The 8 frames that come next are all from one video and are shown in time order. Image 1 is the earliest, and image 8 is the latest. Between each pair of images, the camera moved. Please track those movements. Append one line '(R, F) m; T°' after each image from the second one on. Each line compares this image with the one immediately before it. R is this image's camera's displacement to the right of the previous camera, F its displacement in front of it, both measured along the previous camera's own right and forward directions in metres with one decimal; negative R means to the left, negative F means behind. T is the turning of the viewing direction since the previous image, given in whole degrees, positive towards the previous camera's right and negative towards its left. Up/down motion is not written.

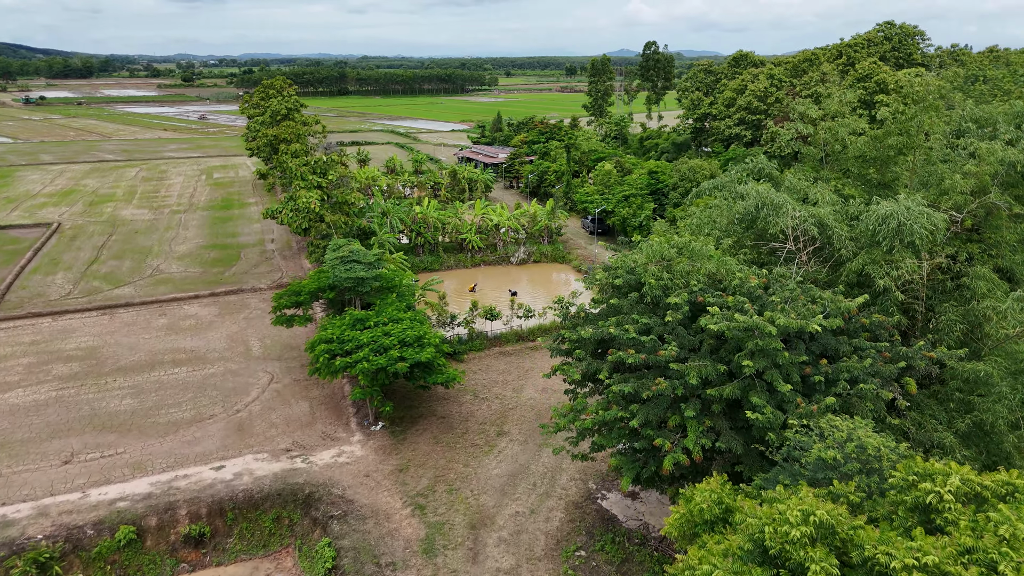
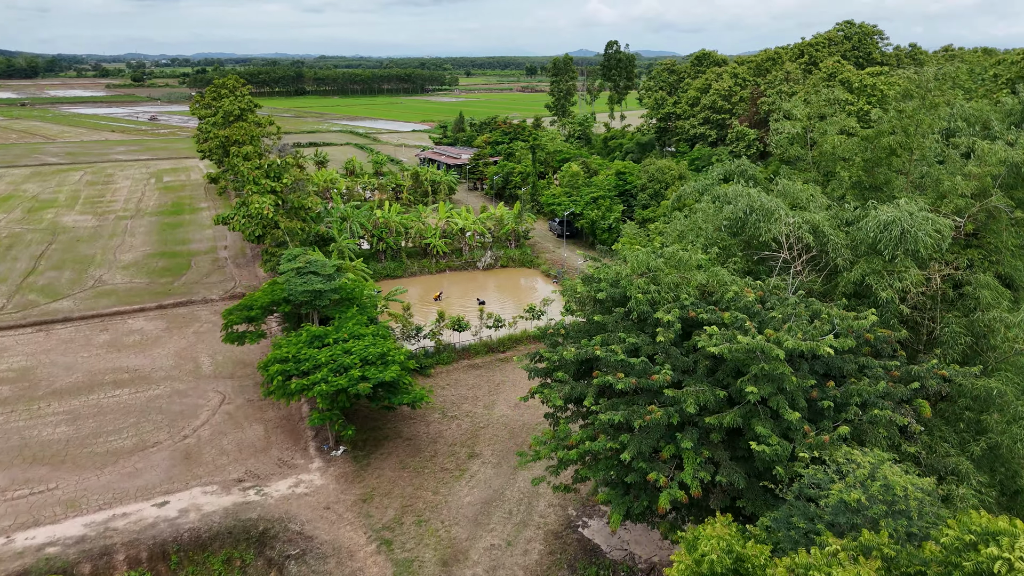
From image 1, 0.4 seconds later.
(-0.1, +0.9) m; +3°
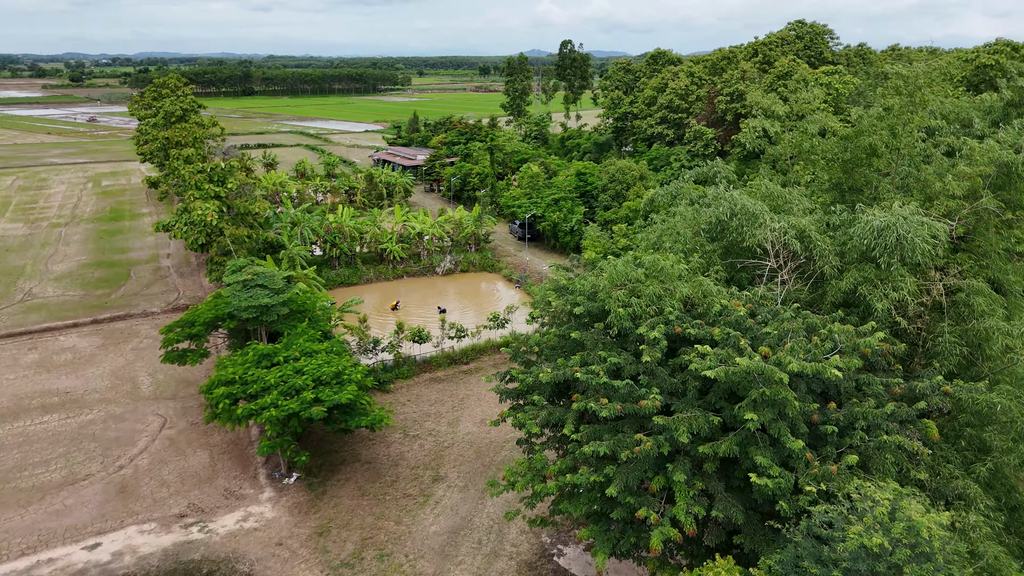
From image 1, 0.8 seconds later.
(-0.1, +0.8) m; +3°
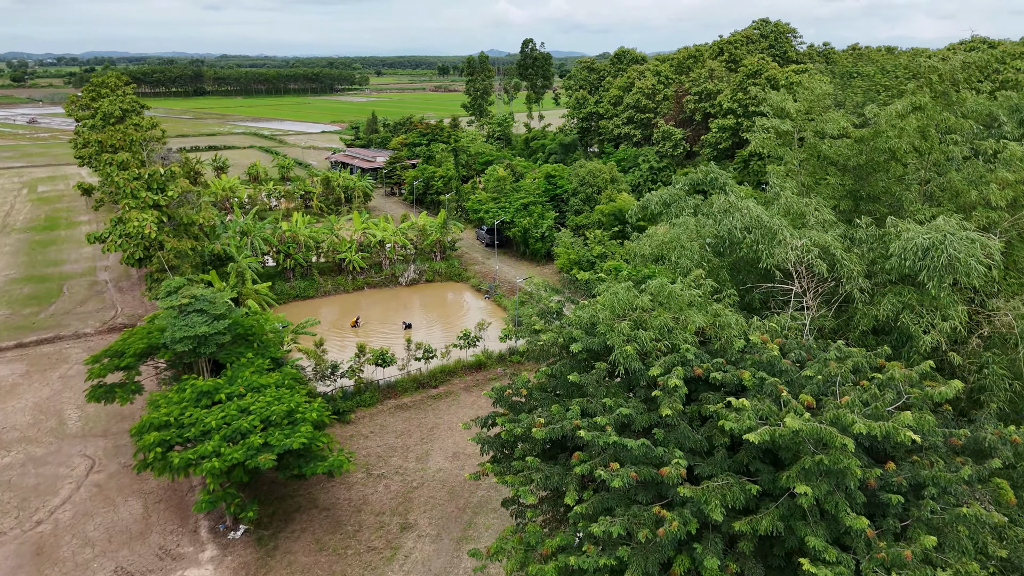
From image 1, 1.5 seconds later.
(-0.2, +1.4) m; +3°
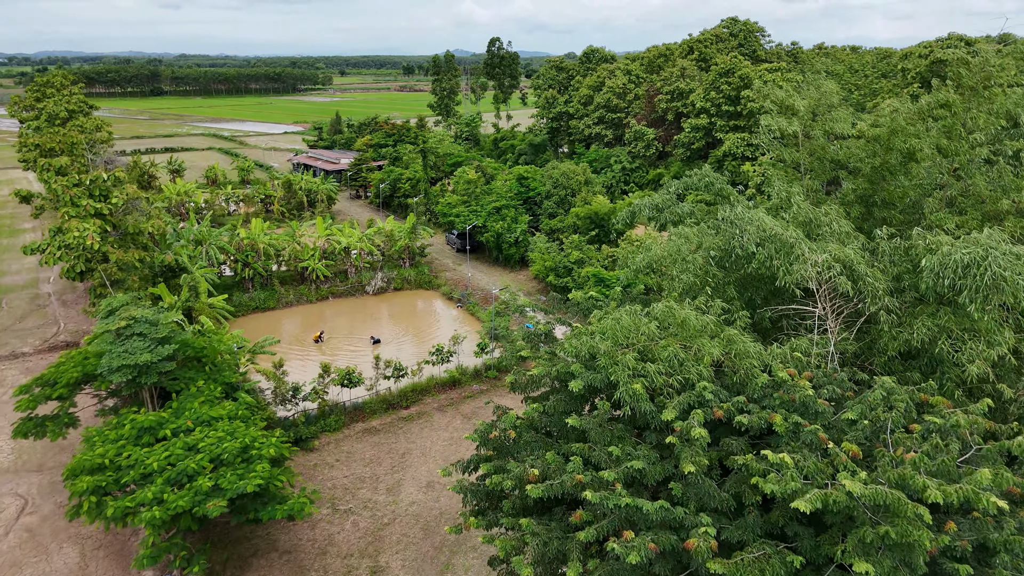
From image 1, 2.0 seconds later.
(-0.2, +1.0) m; +3°
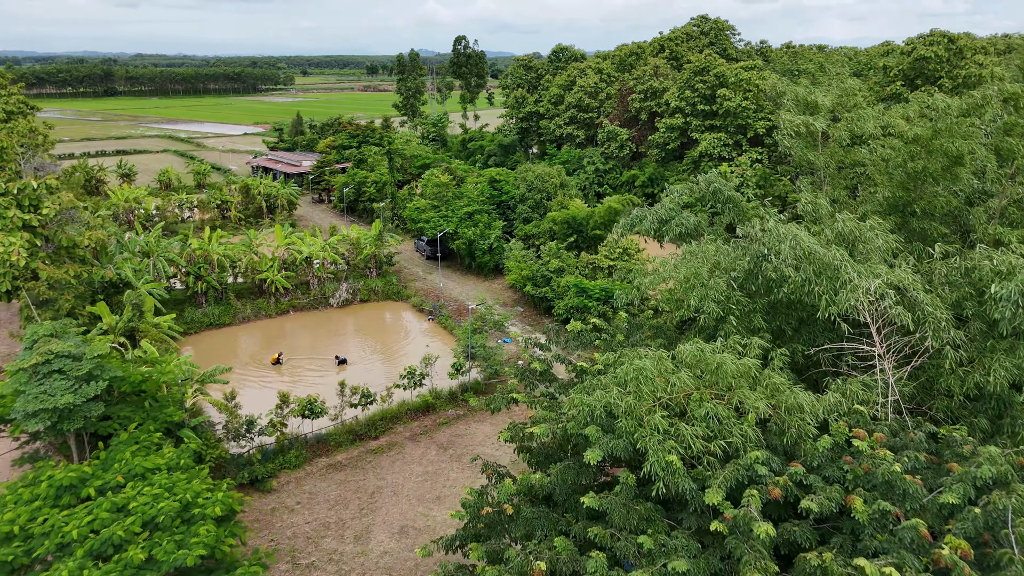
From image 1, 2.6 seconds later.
(-0.2, +1.3) m; +3°
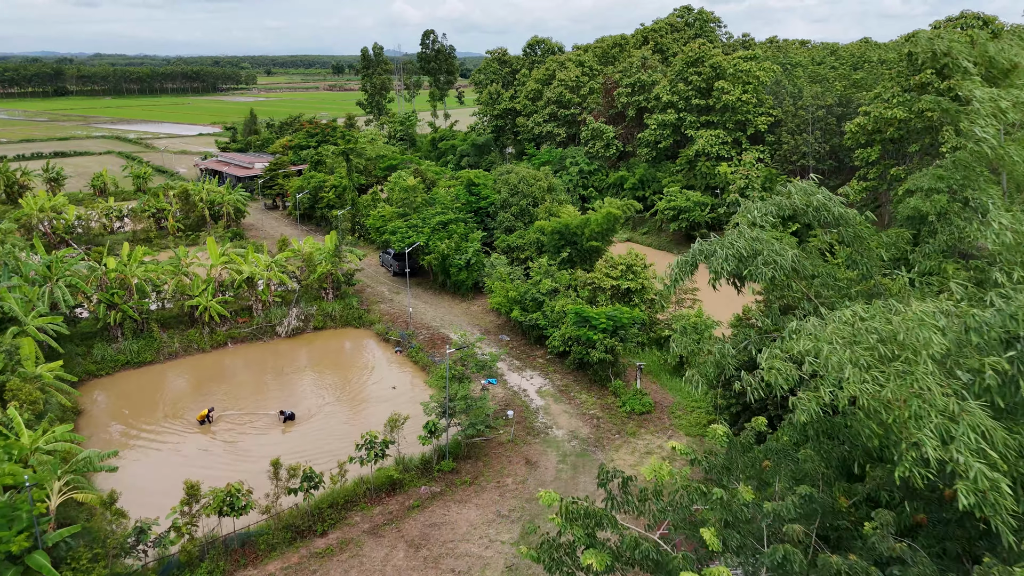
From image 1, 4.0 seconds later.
(-0.3, +3.2) m; +2°
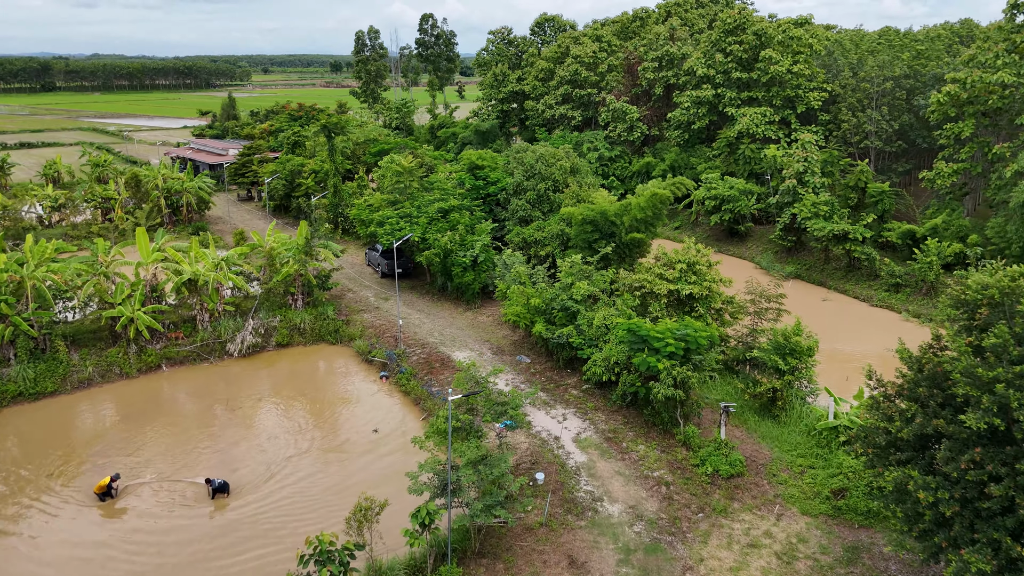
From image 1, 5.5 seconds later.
(-0.4, +4.1) m; 0°
